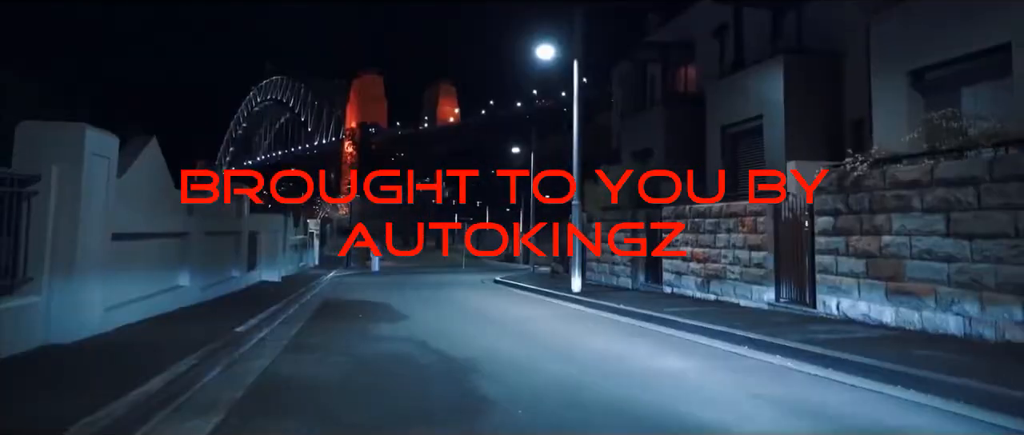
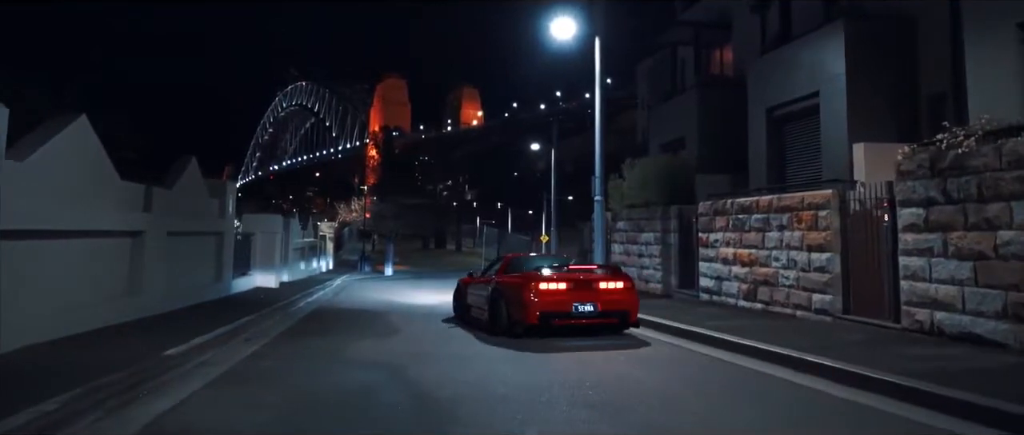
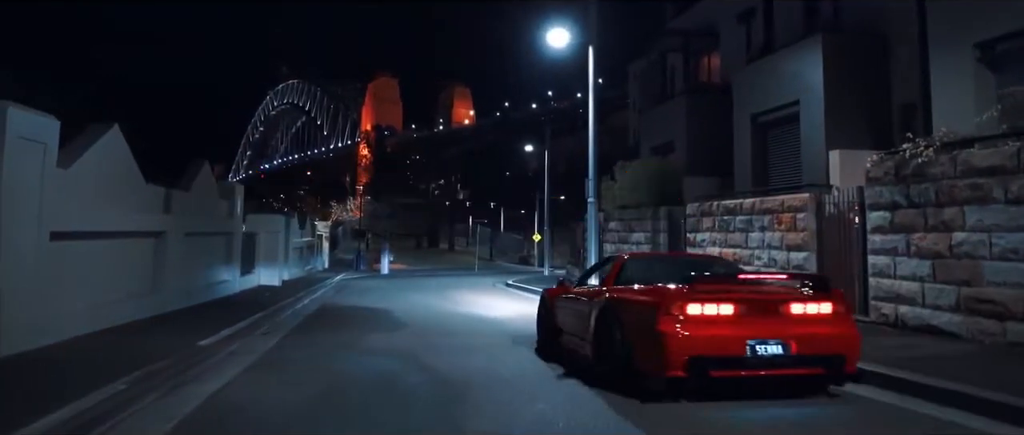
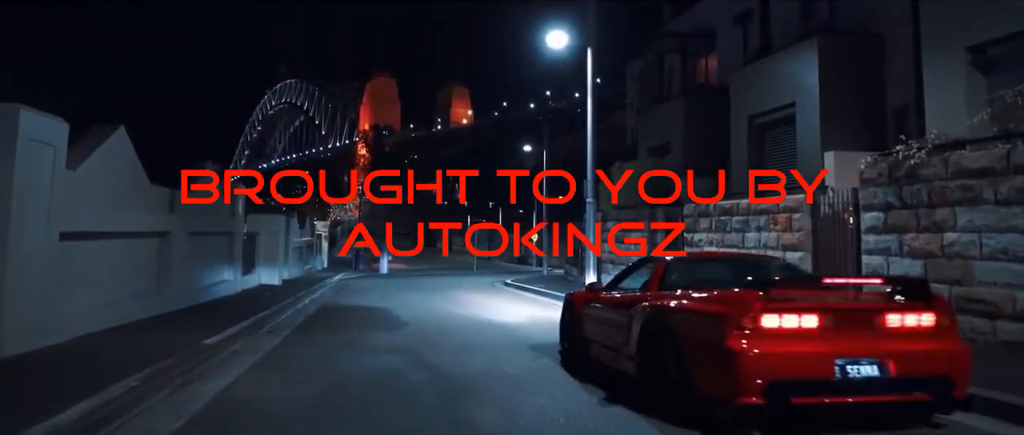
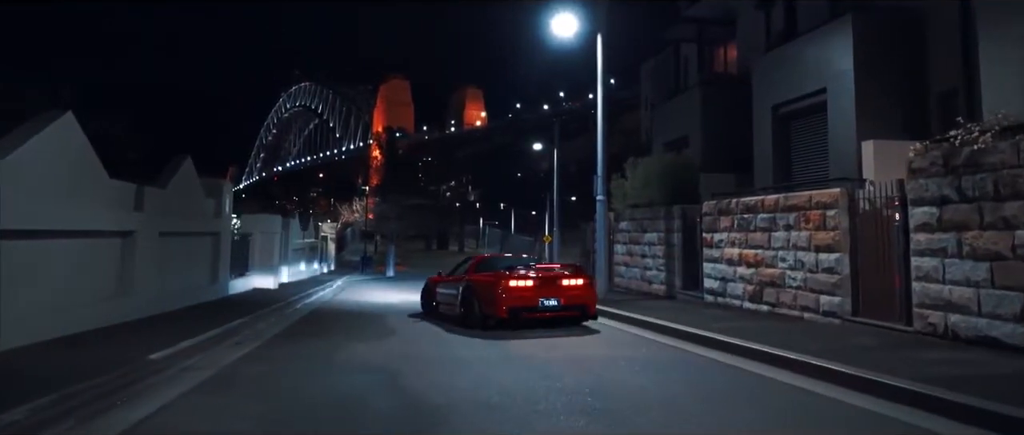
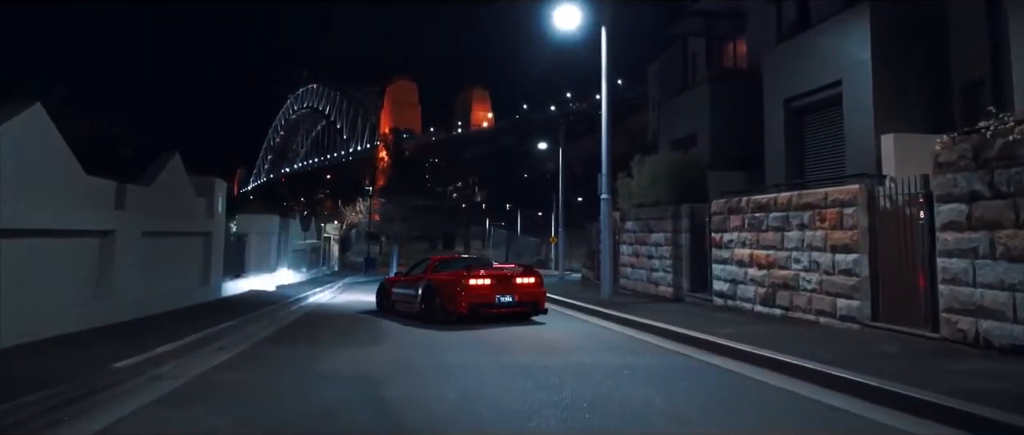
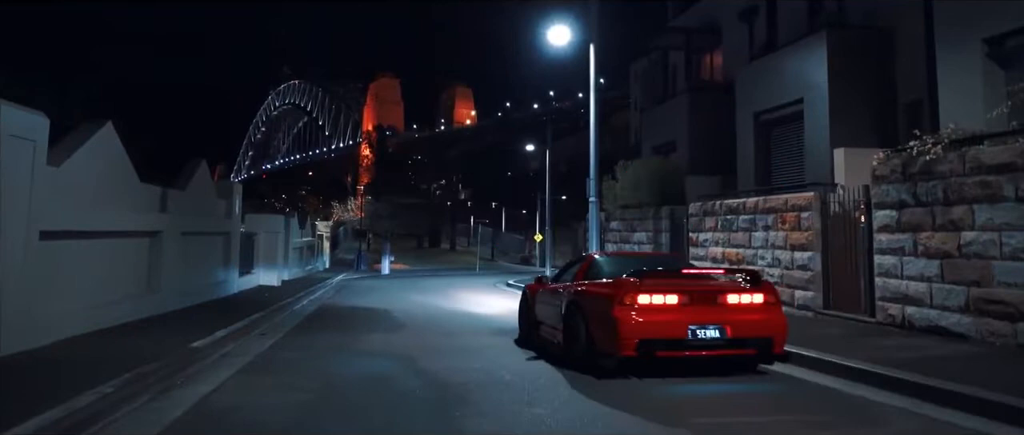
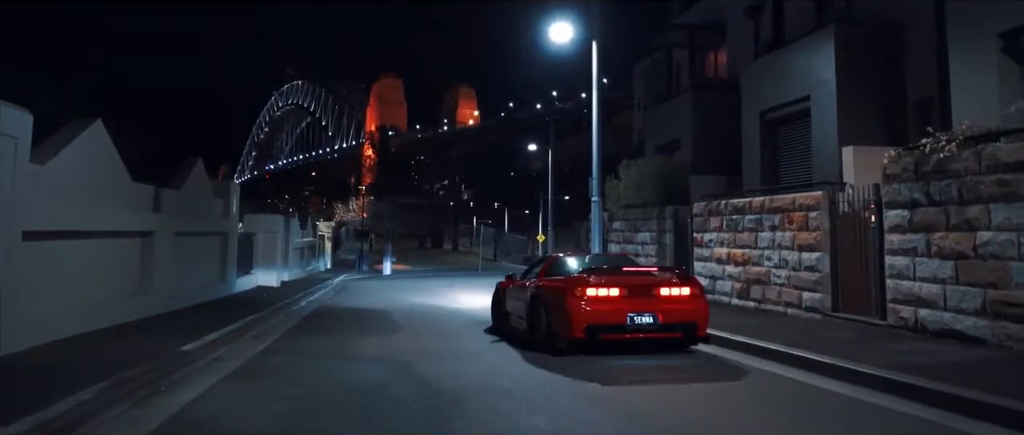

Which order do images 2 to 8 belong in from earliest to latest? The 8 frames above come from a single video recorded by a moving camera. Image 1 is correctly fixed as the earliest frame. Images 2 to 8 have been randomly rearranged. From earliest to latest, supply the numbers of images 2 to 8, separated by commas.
4, 3, 7, 8, 2, 5, 6
